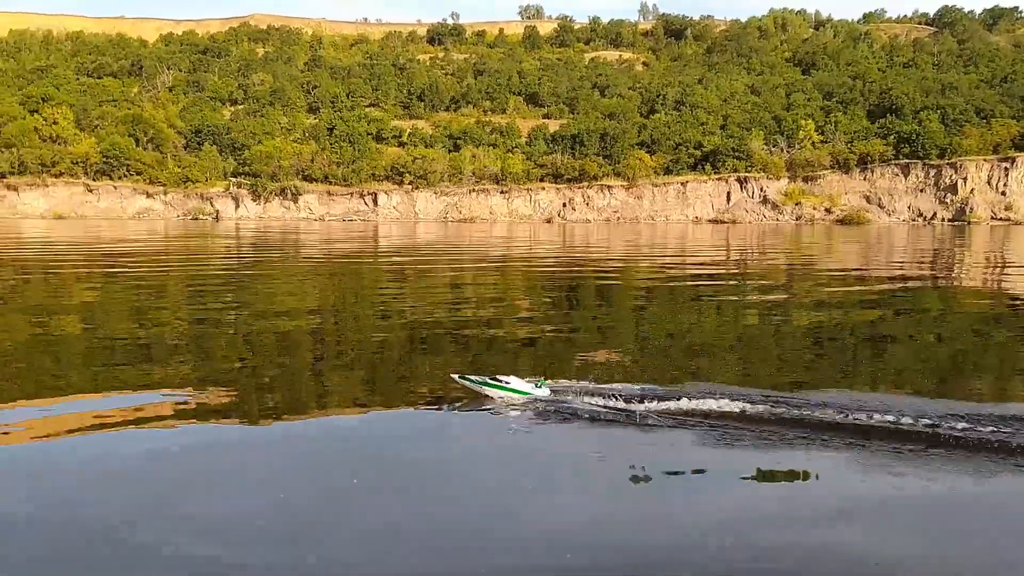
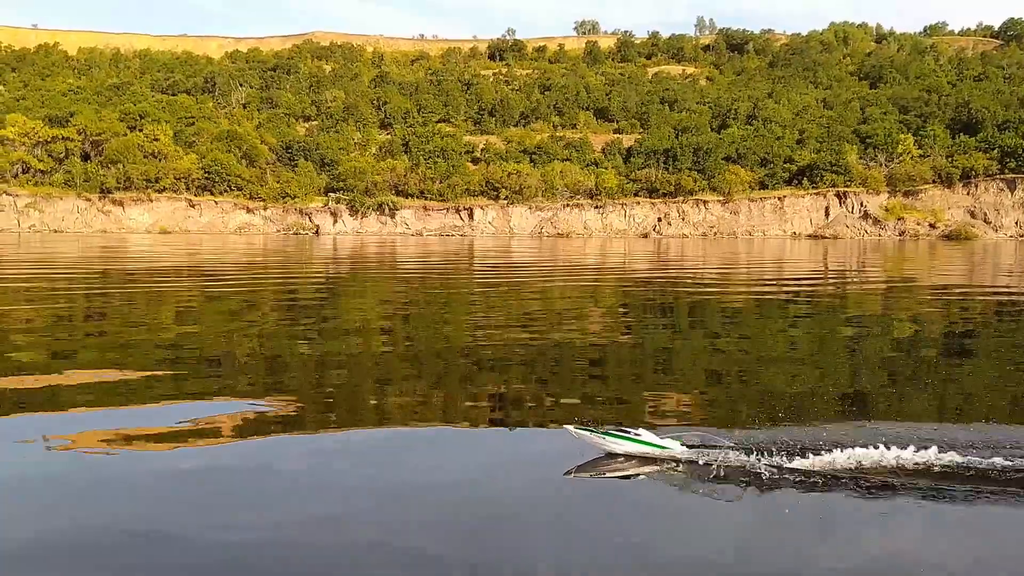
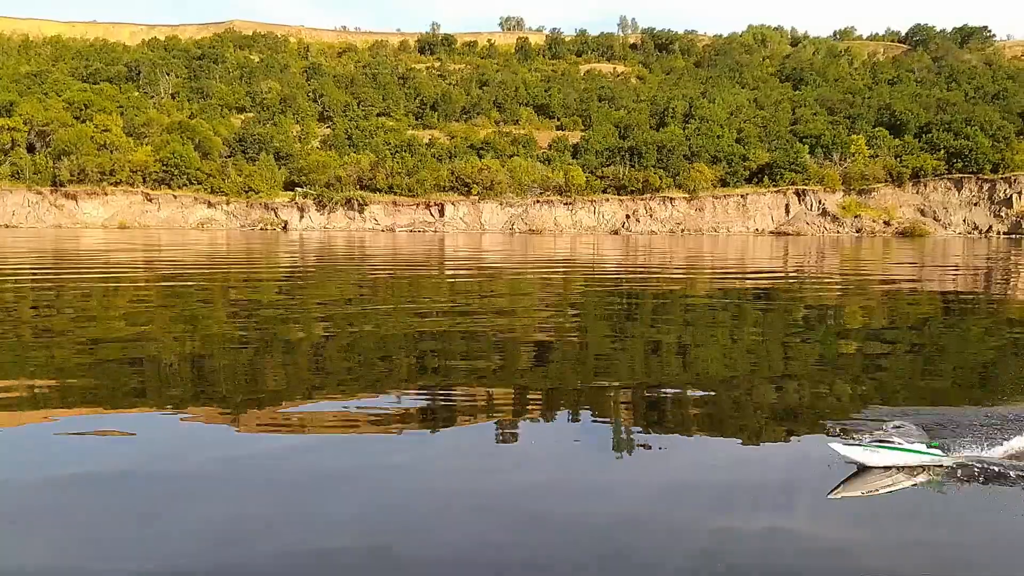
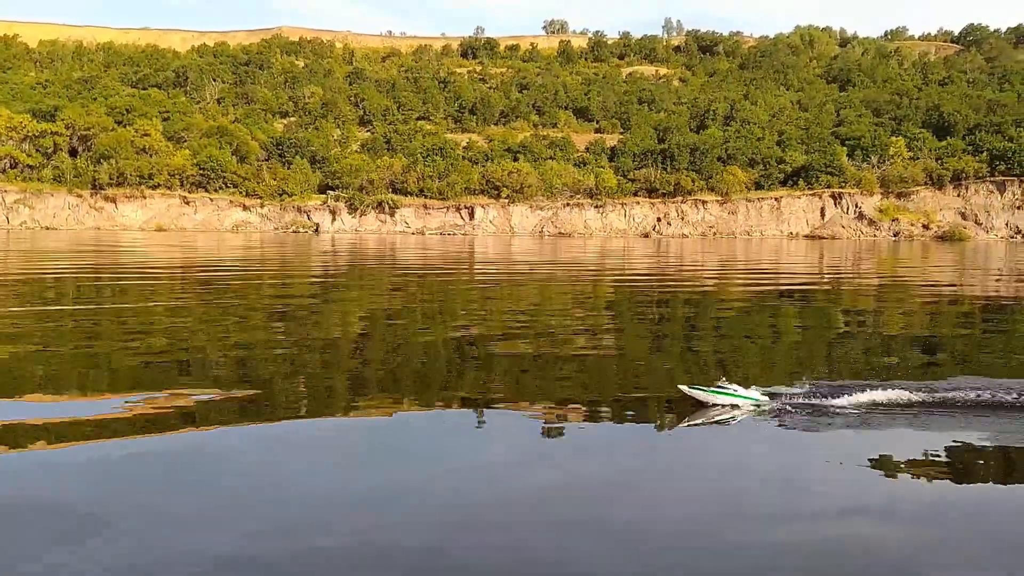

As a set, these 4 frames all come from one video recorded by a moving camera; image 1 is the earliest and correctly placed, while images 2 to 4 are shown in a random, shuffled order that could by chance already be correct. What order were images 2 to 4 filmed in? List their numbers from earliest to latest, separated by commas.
2, 4, 3
